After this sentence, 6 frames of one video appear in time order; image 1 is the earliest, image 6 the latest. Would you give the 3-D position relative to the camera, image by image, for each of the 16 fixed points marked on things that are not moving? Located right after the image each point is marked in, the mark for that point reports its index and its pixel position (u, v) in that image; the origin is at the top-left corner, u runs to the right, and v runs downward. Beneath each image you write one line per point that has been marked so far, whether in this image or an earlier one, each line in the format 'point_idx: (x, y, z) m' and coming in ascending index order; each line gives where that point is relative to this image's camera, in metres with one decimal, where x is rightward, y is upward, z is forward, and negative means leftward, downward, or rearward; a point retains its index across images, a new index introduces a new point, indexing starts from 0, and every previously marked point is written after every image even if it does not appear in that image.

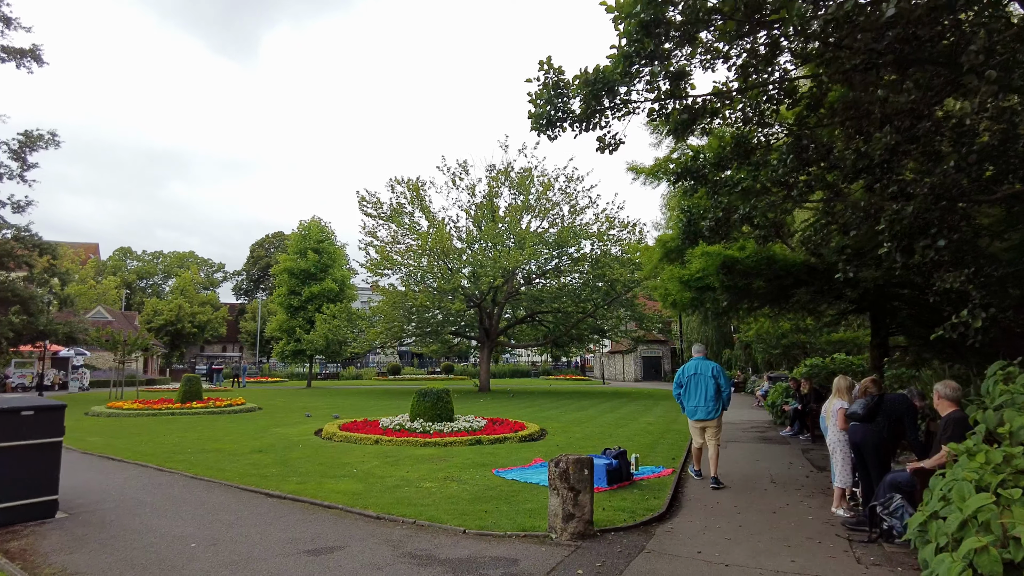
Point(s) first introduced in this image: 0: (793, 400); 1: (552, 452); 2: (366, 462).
0: (+6.5, -2.6, +15.4) m
1: (+0.7, -2.8, +11.3) m
2: (-2.3, -2.7, +10.1) m
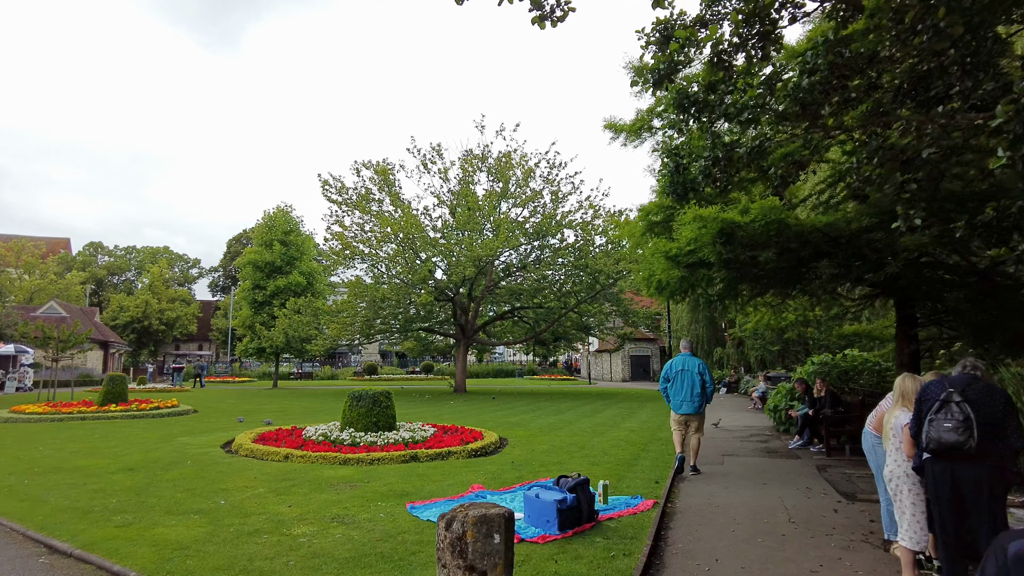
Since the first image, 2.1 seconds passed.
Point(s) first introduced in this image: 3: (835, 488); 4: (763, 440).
0: (+5.7, -2.3, +13.1) m
1: (-0.2, -2.5, +8.8) m
2: (-3.0, -2.3, +7.7) m
3: (+3.9, -2.4, +7.9) m
4: (+4.8, -2.9, +12.6) m
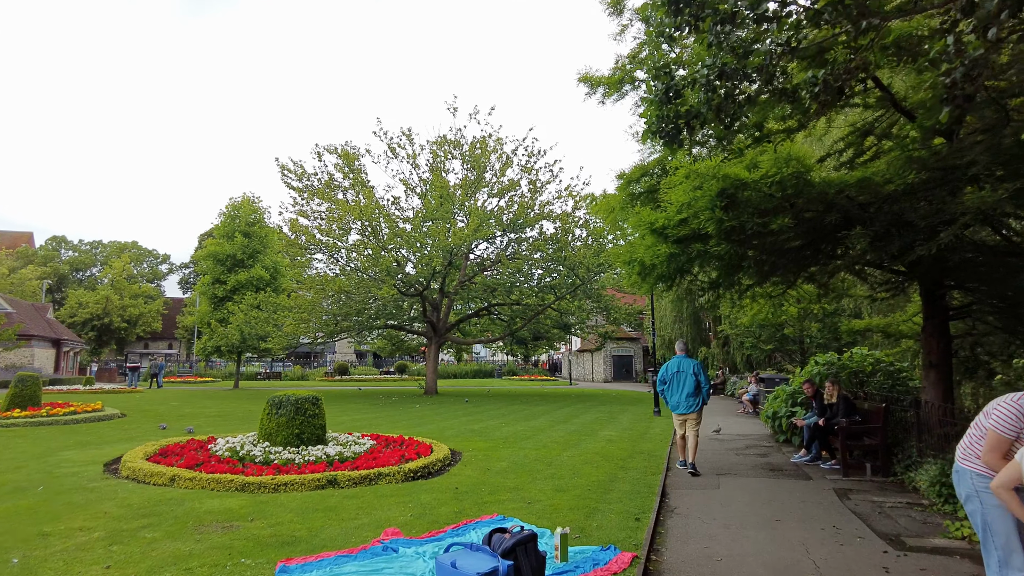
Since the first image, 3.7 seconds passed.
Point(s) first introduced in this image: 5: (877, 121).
0: (+4.9, -2.1, +11.2) m
1: (-0.8, -2.2, +6.9) m
2: (-3.6, -2.1, +5.6) m
3: (+3.3, -2.2, +6.0) m
4: (+4.1, -2.7, +10.7) m
5: (+4.3, +1.9, +7.7) m
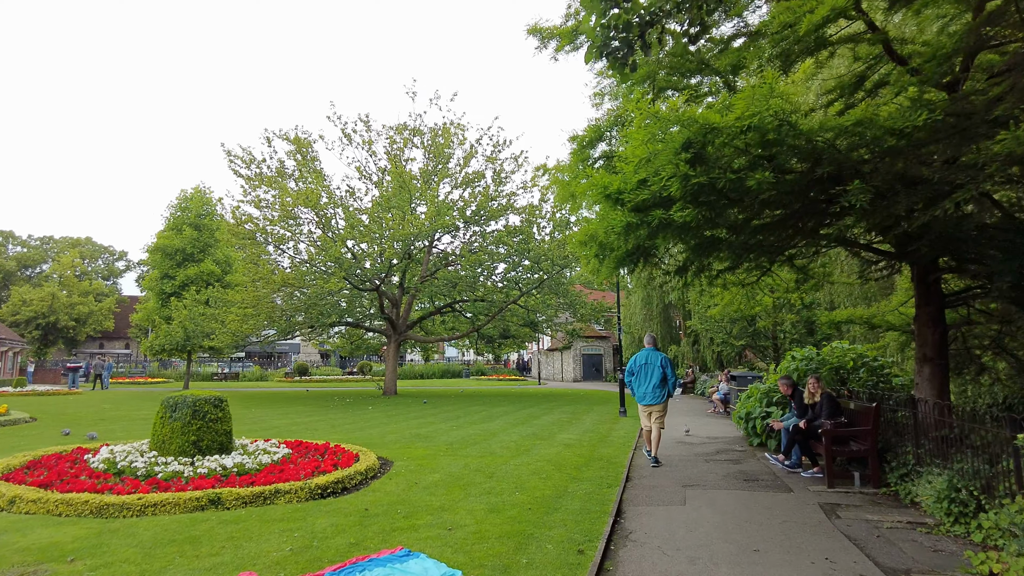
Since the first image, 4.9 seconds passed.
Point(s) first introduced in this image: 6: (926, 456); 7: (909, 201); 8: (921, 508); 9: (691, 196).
0: (+4.1, -1.9, +10.1) m
1: (-1.5, -2.0, +5.5) m
2: (-4.3, -1.9, +4.1) m
3: (+2.6, -2.0, +4.8) m
4: (+3.2, -2.5, +9.5) m
5: (+3.5, +2.2, +6.5) m
6: (+4.2, -1.7, +6.7) m
7: (+3.1, +0.7, +5.1) m
8: (+3.8, -2.0, +6.1) m
9: (+1.5, +0.8, +5.6) m
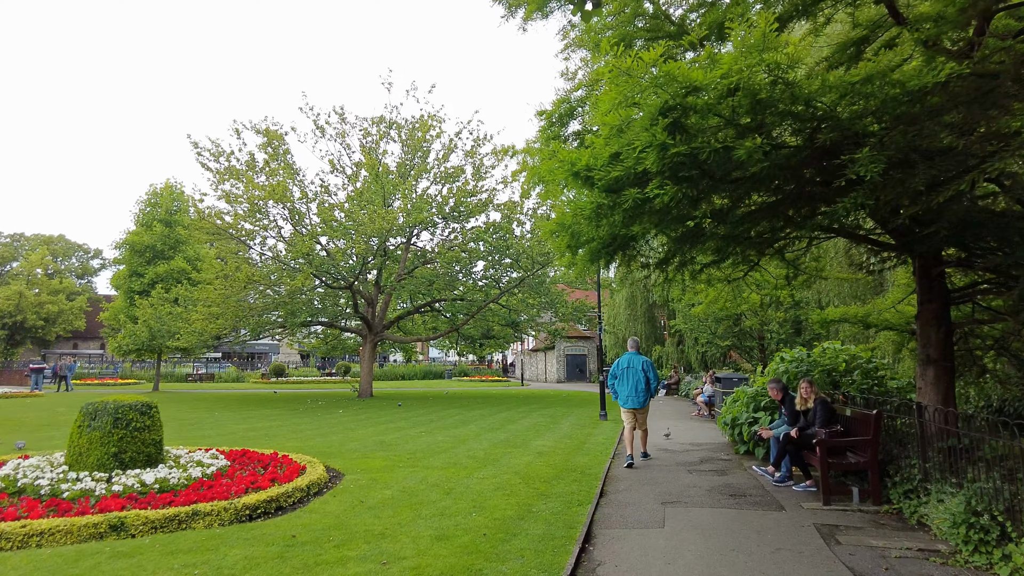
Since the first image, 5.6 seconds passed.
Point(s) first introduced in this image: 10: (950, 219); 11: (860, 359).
0: (+3.6, -1.8, +9.3) m
1: (-1.9, -1.9, +4.6) m
2: (-4.6, -1.8, +3.2) m
3: (+2.2, -1.9, +4.0) m
4: (+2.8, -2.4, +8.7) m
5: (+3.1, +2.2, +5.7) m
6: (+3.8, -1.7, +6.0) m
7: (+2.7, +0.7, +4.3) m
8: (+3.4, -2.0, +5.3) m
9: (+1.1, +0.8, +4.8) m
10: (+3.6, +0.6, +5.5) m
11: (+5.2, -1.1, +9.8) m
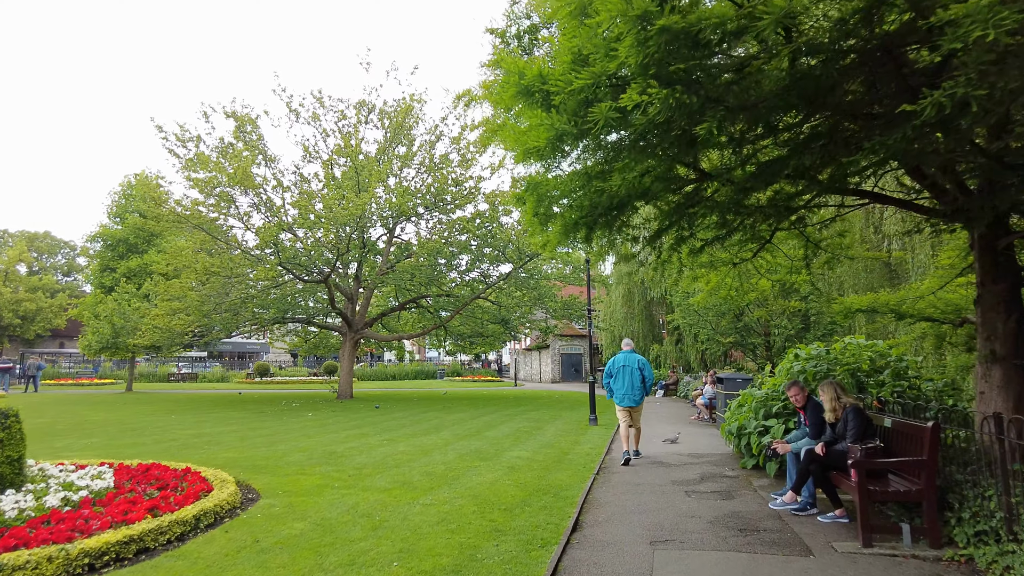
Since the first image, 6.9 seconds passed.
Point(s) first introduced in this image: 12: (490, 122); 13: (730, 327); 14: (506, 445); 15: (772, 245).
0: (+3.1, -1.6, +7.7) m
1: (-2.3, -1.7, +3.0) m
2: (-5.1, -1.6, +1.6) m
3: (+1.8, -1.7, +2.4) m
4: (+2.3, -2.2, +7.1) m
5: (+2.7, +2.4, +4.1) m
6: (+3.4, -1.5, +4.4) m
7: (+2.3, +0.9, +2.7) m
8: (+3.0, -1.8, +3.8) m
9: (+0.7, +1.1, +3.2) m
10: (+3.2, +0.8, +3.9) m
11: (+4.7, -0.9, +8.2) m
12: (-0.2, +1.6, +6.0) m
13: (+4.9, -0.9, +14.8) m
14: (-0.1, -2.7, +11.4) m
15: (+3.0, +0.5, +7.6) m
